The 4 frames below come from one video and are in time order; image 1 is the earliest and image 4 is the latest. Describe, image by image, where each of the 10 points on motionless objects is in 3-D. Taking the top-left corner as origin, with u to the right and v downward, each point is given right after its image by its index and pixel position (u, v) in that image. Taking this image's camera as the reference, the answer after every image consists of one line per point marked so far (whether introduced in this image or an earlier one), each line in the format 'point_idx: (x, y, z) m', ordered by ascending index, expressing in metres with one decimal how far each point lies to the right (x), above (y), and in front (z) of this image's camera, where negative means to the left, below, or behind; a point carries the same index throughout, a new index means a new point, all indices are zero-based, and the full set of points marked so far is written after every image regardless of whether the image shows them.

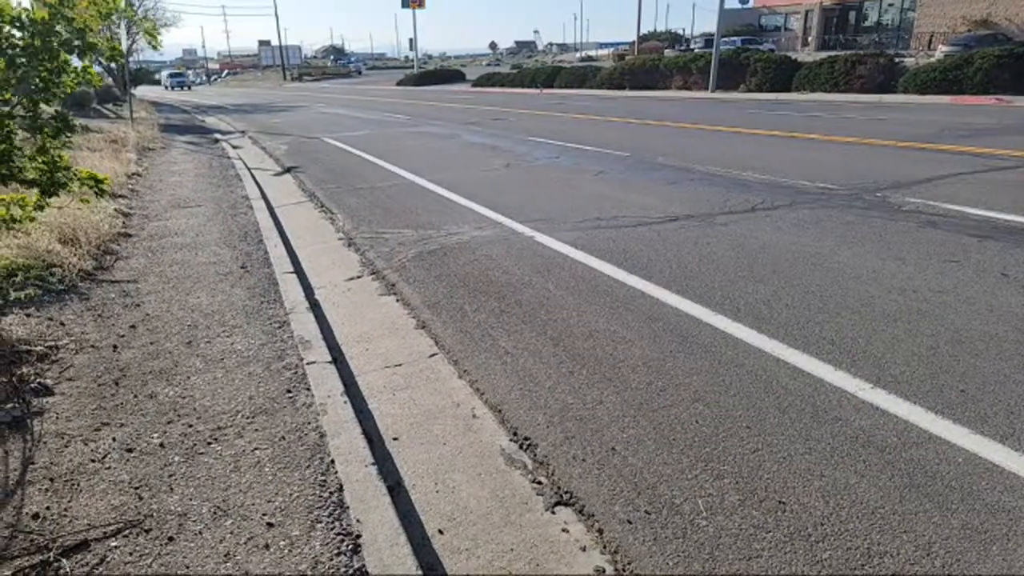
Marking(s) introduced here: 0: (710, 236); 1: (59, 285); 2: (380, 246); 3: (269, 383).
0: (+2.0, +0.5, +6.8) m
1: (-3.8, 0.0, +5.7) m
2: (-1.5, +0.5, +7.6) m
3: (-1.5, -0.6, +4.1) m
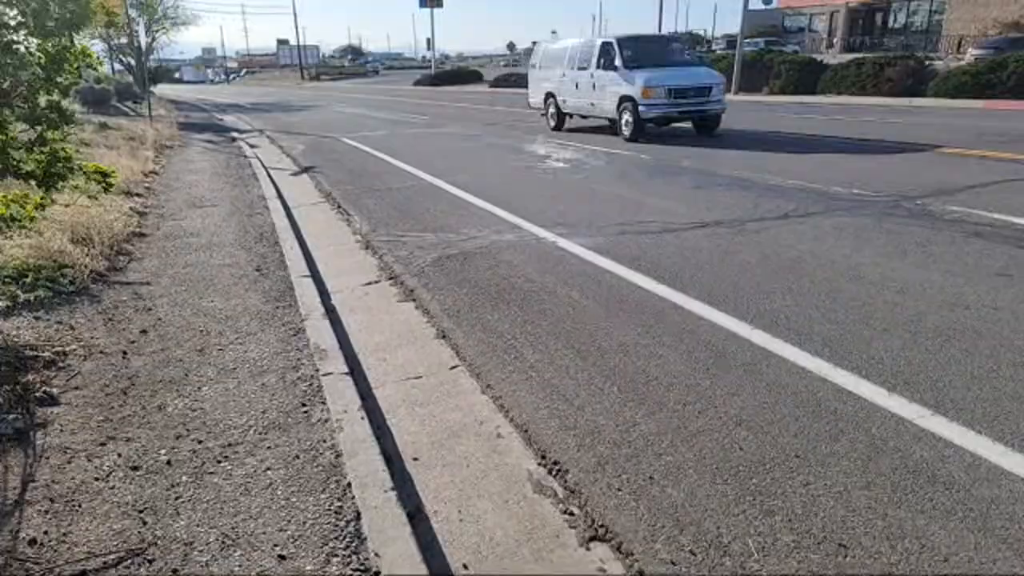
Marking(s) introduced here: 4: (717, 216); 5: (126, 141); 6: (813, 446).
0: (+2.2, +0.4, +6.5) m
1: (-3.6, 0.0, +5.5) m
2: (-1.2, +0.4, +7.4) m
3: (-1.3, -0.6, +3.9) m
4: (+2.3, +0.8, +7.7) m
5: (-8.9, +3.4, +15.5) m
6: (+1.4, -0.8, +3.3) m
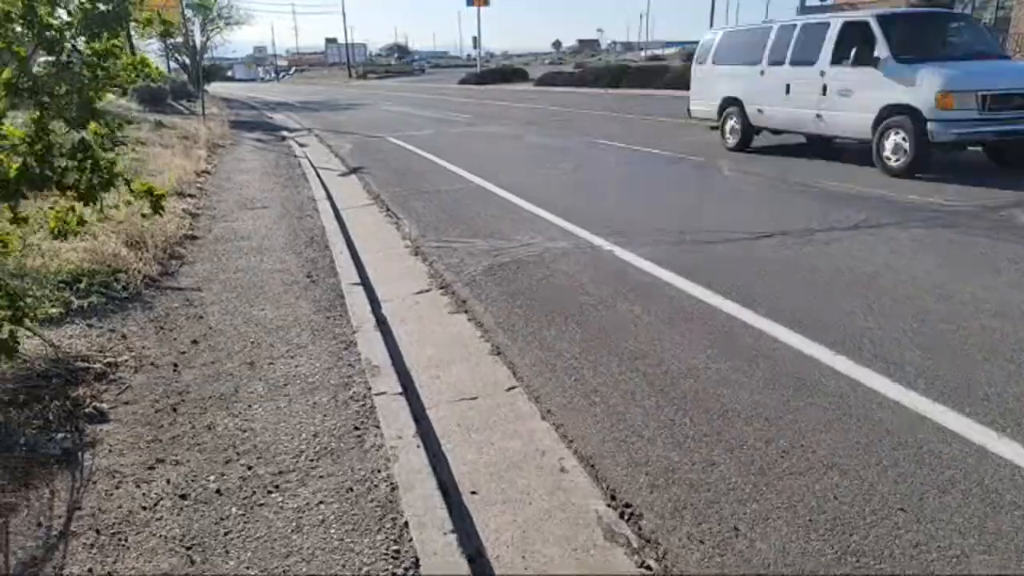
0: (+2.7, +0.3, +6.2) m
1: (-3.2, 0.0, +5.5) m
2: (-0.7, +0.3, +7.2) m
3: (-1.0, -0.7, +3.7) m
4: (+2.9, +0.7, +7.3) m
5: (-7.7, +3.5, +15.8) m
6: (+1.7, -0.9, +2.9) m
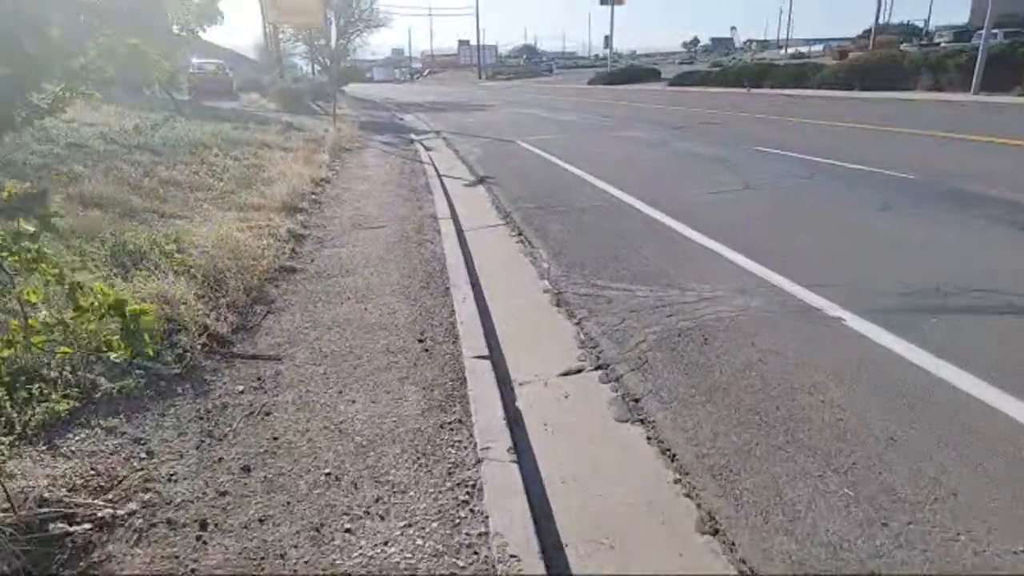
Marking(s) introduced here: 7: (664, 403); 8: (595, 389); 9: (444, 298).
0: (+3.9, -0.4, +3.7) m
1: (-2.0, -0.5, +4.0) m
2: (+0.7, -0.2, +5.3) m
3: (-0.2, -1.2, +1.9) m
4: (+4.3, -0.1, +4.8) m
5: (-4.6, +3.2, +15.0) m
6: (+2.3, -1.6, +0.7) m
7: (+0.9, -0.7, +3.8) m
8: (+0.5, -0.6, +4.0) m
9: (-0.6, -0.1, +5.7) m
